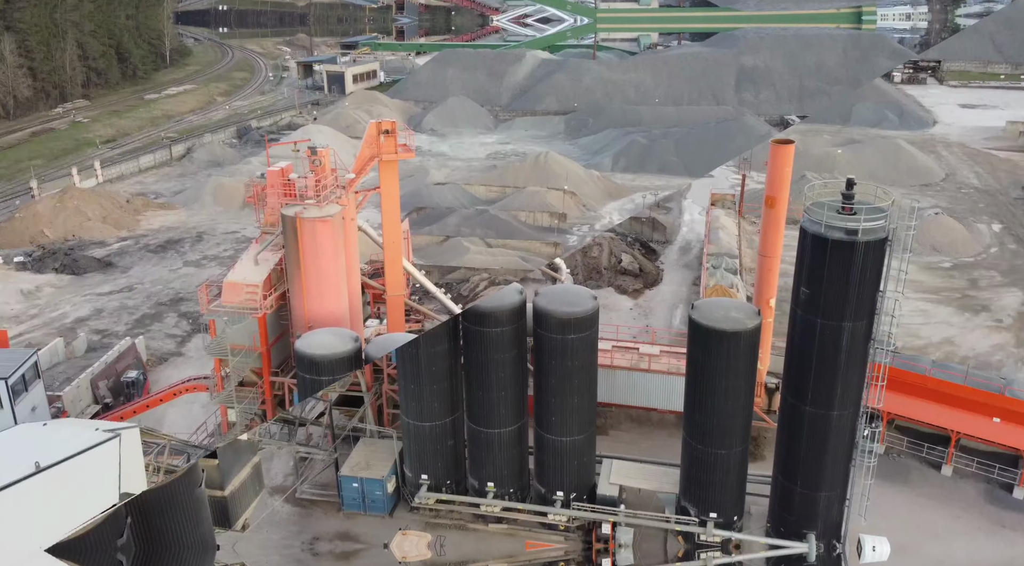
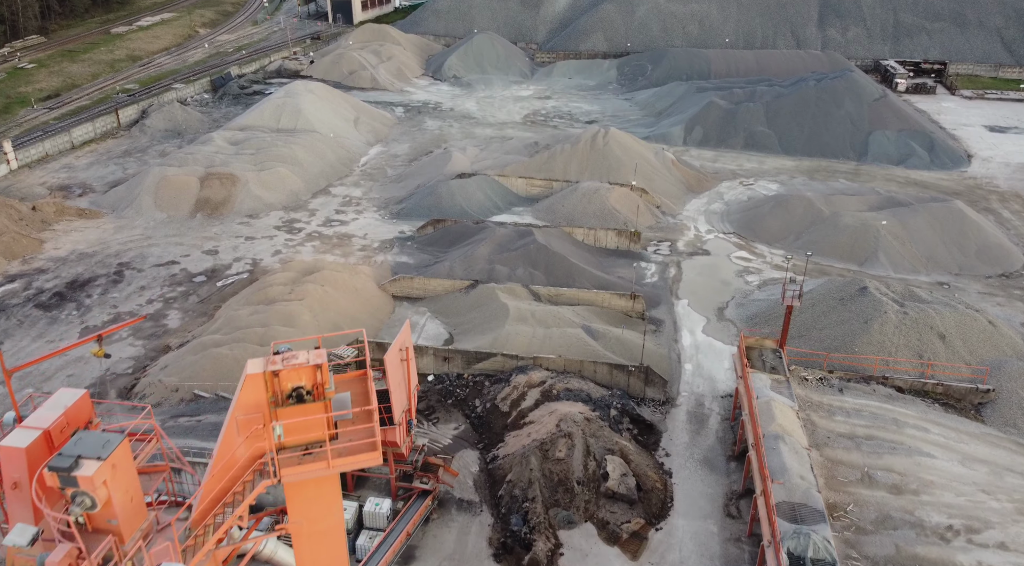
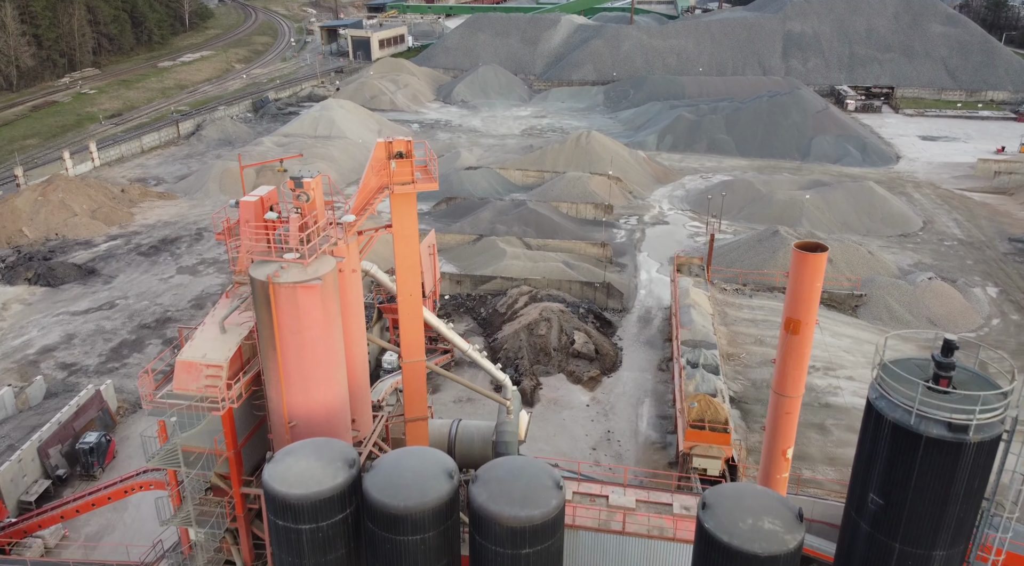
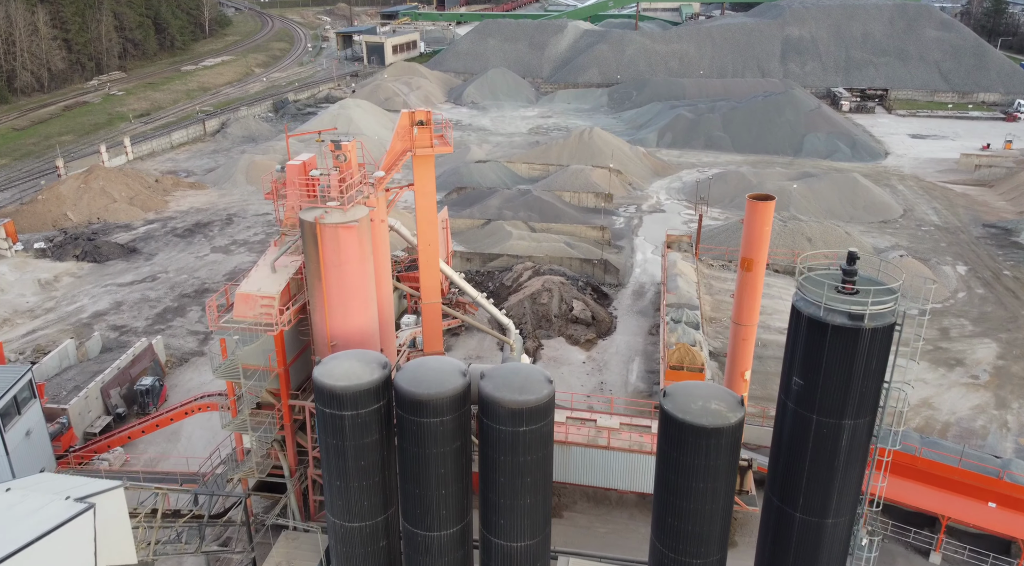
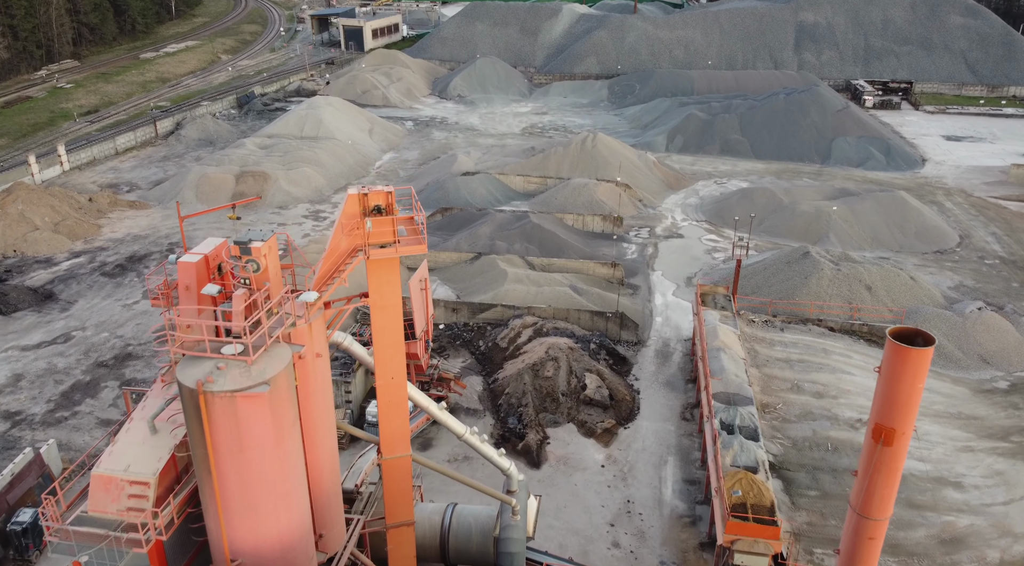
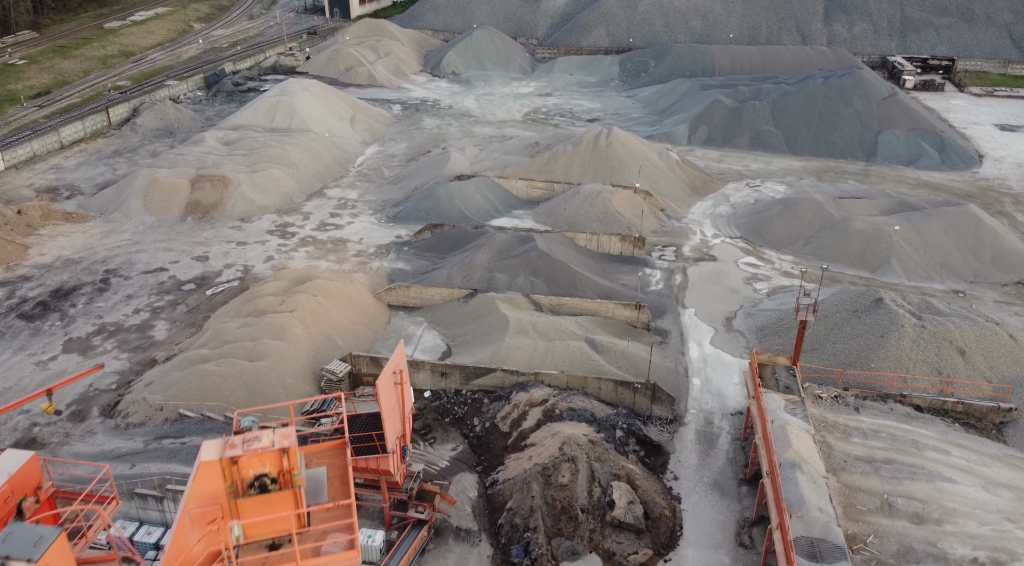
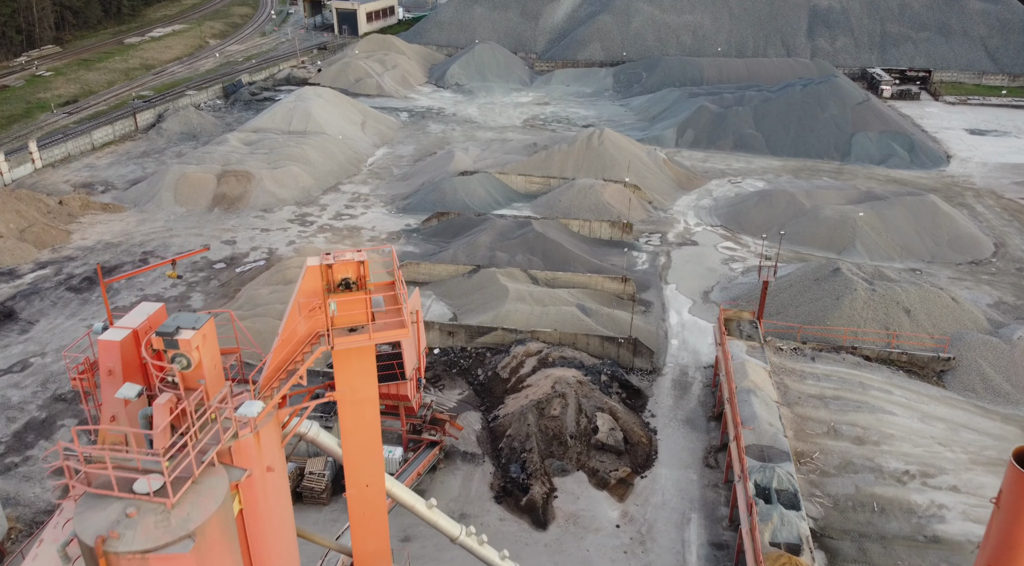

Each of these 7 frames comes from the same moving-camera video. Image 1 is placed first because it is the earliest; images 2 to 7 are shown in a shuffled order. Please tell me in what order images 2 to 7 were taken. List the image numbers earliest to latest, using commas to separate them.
4, 3, 5, 7, 2, 6
